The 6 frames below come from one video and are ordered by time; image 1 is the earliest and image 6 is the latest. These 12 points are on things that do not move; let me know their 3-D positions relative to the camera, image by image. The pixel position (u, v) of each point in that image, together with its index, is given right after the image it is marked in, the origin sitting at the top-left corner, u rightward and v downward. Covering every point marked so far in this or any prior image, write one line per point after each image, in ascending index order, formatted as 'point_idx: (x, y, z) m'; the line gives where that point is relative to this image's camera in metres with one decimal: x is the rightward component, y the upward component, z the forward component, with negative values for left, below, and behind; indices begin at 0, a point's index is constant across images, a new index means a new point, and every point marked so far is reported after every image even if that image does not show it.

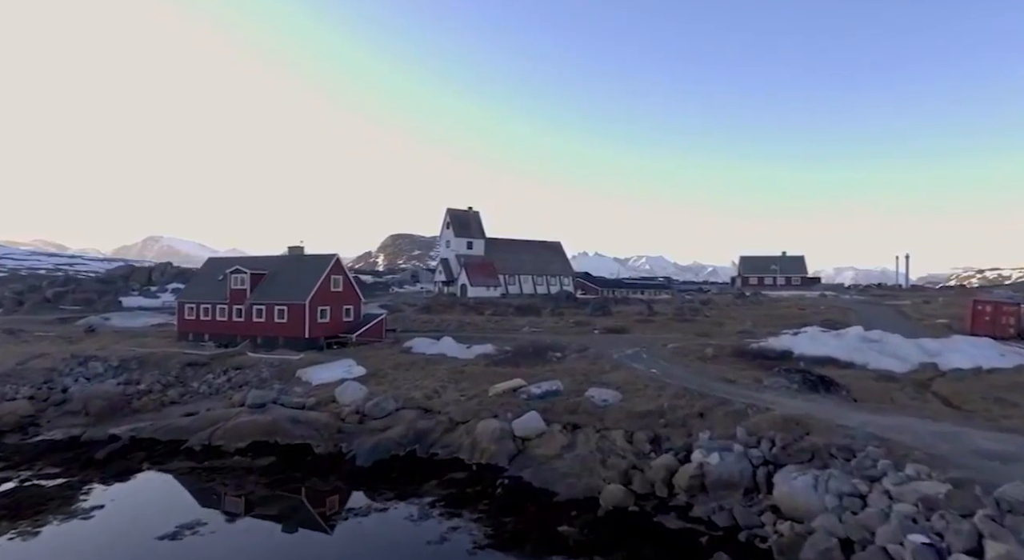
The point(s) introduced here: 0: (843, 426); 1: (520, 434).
0: (+9.0, -4.0, +14.7) m
1: (+0.3, -5.4, +18.9) m
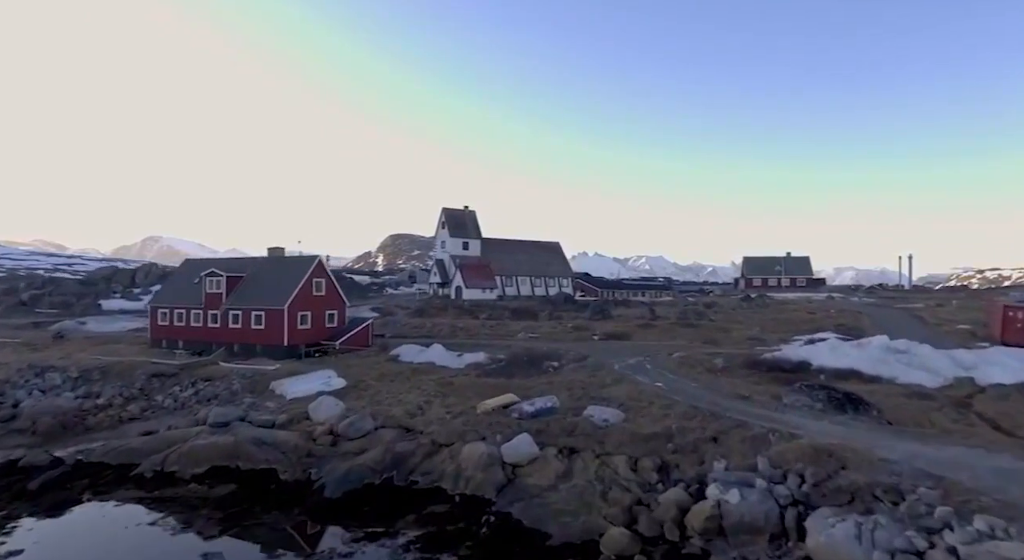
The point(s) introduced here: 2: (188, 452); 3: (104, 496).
0: (+8.6, -4.2, +12.6) m
1: (-0.1, -5.6, +16.7) m
2: (-10.8, -5.7, +18.1) m
3: (-12.4, -6.6, +16.5) m
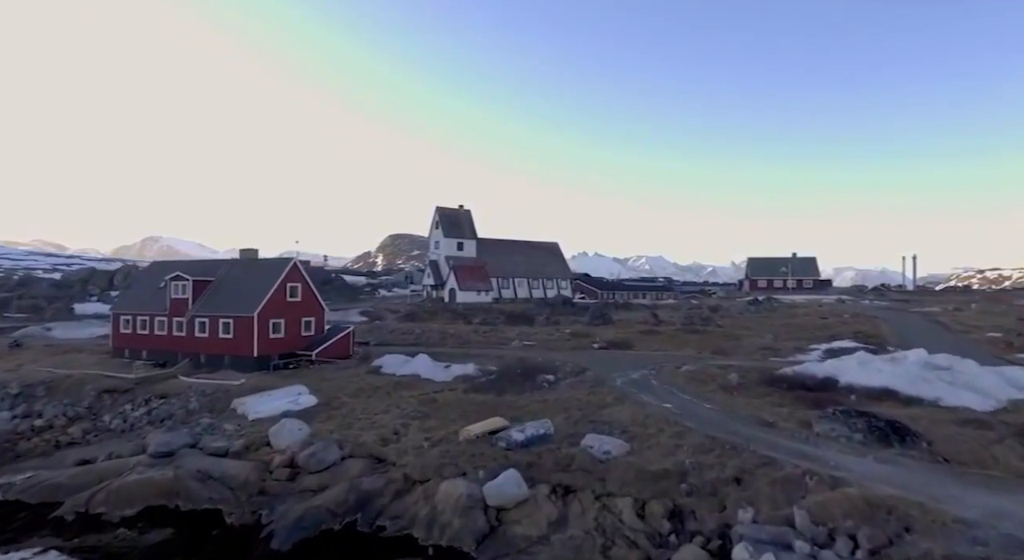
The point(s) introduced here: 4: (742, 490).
0: (+8.2, -4.4, +10.0) m
1: (-0.5, -5.8, +14.1) m
2: (-11.2, -6.0, +15.5) m
3: (-12.8, -6.8, +13.9) m
4: (+5.5, -5.0, +13.0) m
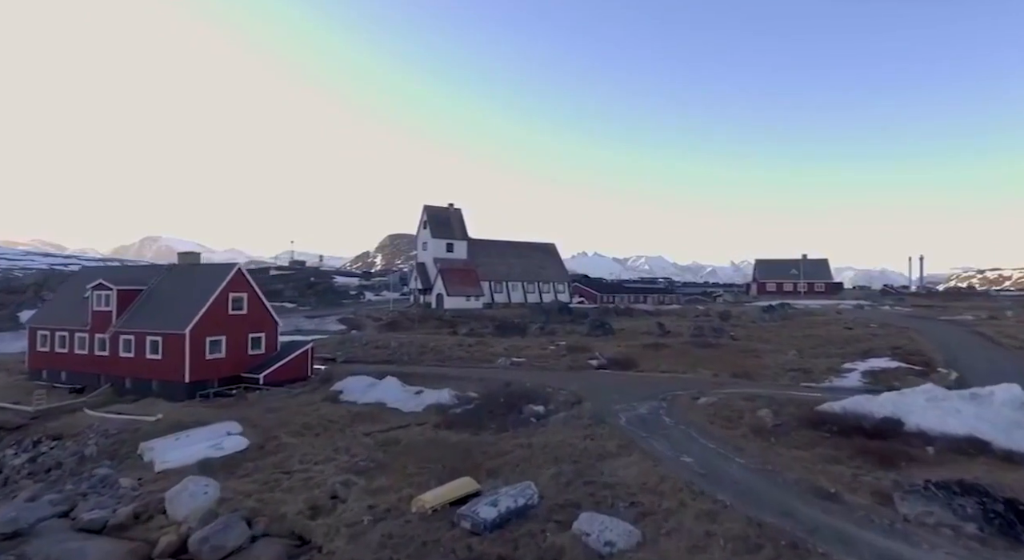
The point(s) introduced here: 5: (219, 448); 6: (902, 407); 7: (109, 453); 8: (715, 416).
0: (+7.5, -4.9, +5.5) m
1: (-1.2, -6.2, +9.7) m
2: (-11.9, -6.4, +11.0) m
3: (-13.5, -7.2, +9.4) m
4: (+4.8, -5.4, +8.5) m
5: (-9.5, -5.4, +17.6) m
6: (+12.0, -3.9, +16.7) m
7: (-13.0, -5.6, +17.5) m
8: (+6.8, -4.5, +18.2) m
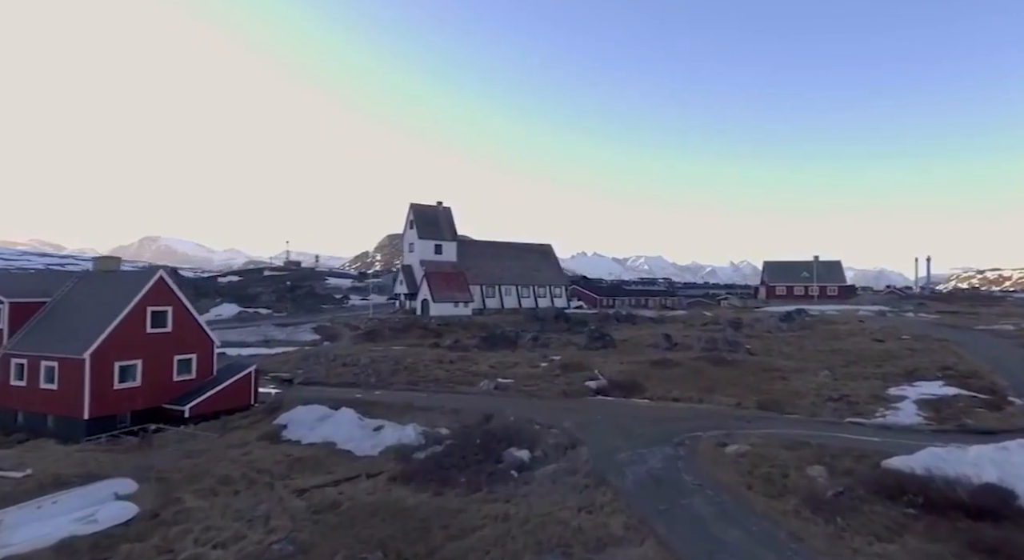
0: (+6.8, -5.3, +1.2) m
1: (-1.9, -6.6, +5.3) m
2: (-12.6, -6.8, +6.6) m
3: (-14.2, -7.6, +5.0) m
4: (+4.1, -5.8, +4.1) m
5: (-10.2, -5.8, +13.2) m
6: (+11.3, -4.3, +12.3) m
7: (-13.7, -6.0, +13.1) m
8: (+6.1, -4.9, +13.8) m
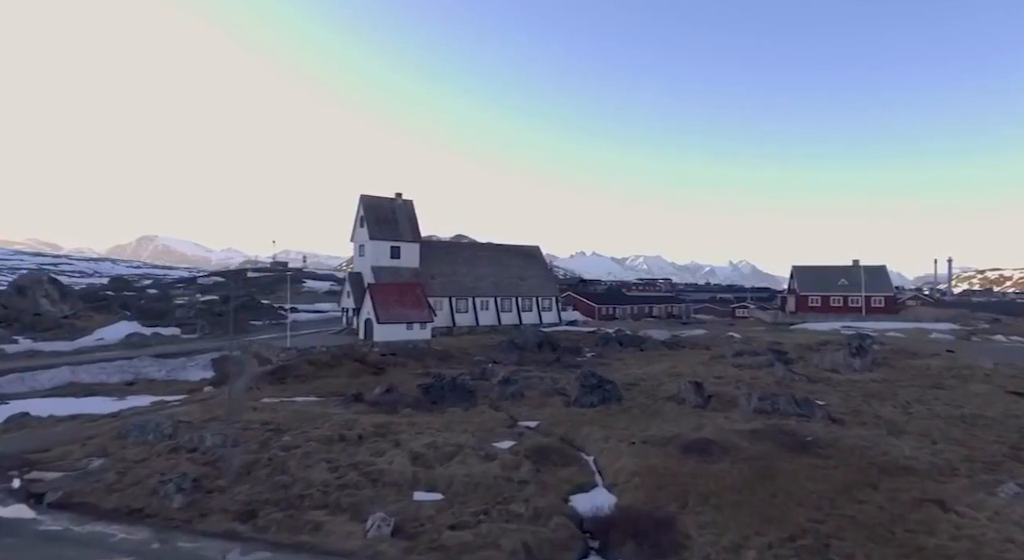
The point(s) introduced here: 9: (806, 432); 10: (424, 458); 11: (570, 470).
0: (+4.8, -6.3, -10.8) m
1: (-3.9, -7.7, -6.7) m
2: (-14.6, -7.8, -5.4) m
3: (-16.2, -8.7, -7.0) m
4: (+2.1, -6.9, -7.8) m
5: (-12.2, -6.9, +1.3) m
6: (+9.3, -5.3, +0.4) m
7: (-15.7, -7.0, +1.1) m
8: (+4.1, -5.9, +1.9) m
9: (+10.8, -5.4, +20.1) m
10: (-2.8, -5.7, +18.0) m
11: (+1.8, -5.8, +17.2) m
